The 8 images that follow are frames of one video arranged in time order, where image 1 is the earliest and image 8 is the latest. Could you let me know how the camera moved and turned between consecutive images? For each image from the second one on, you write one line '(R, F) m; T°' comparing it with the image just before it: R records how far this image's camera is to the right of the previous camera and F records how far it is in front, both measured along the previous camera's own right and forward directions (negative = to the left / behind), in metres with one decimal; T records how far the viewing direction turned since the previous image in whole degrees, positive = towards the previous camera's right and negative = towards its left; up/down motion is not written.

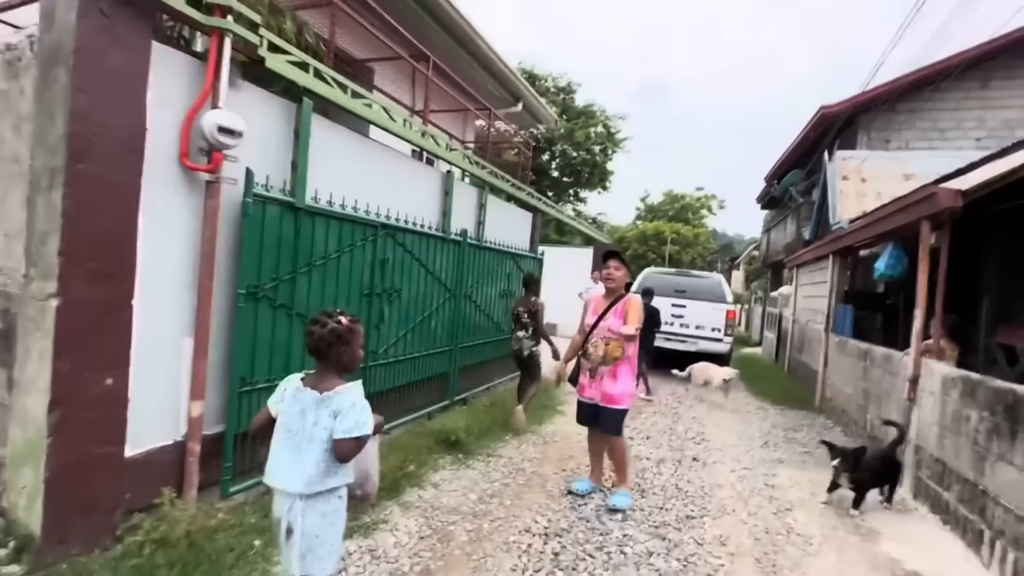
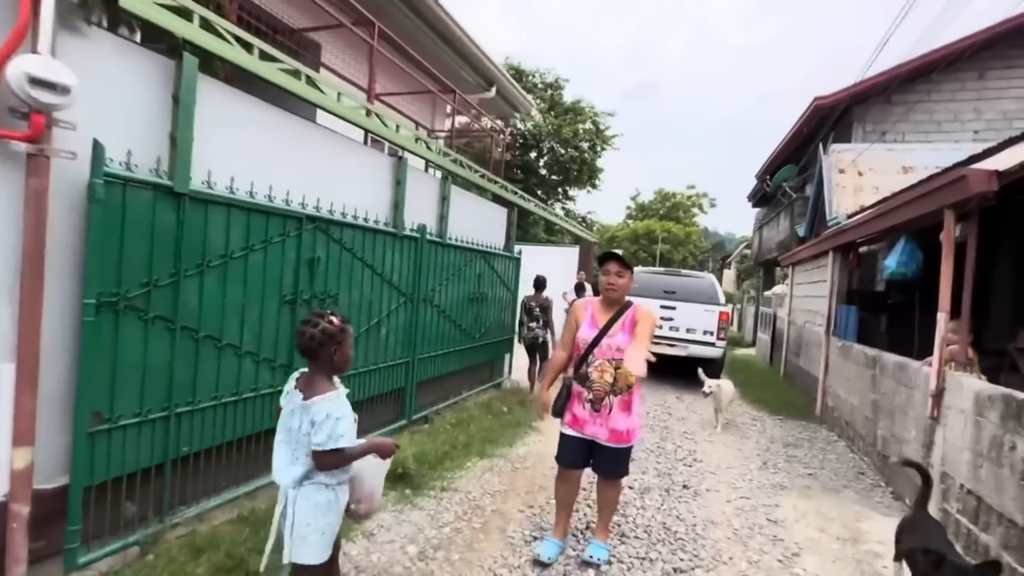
(+0.2, +0.8) m; +1°
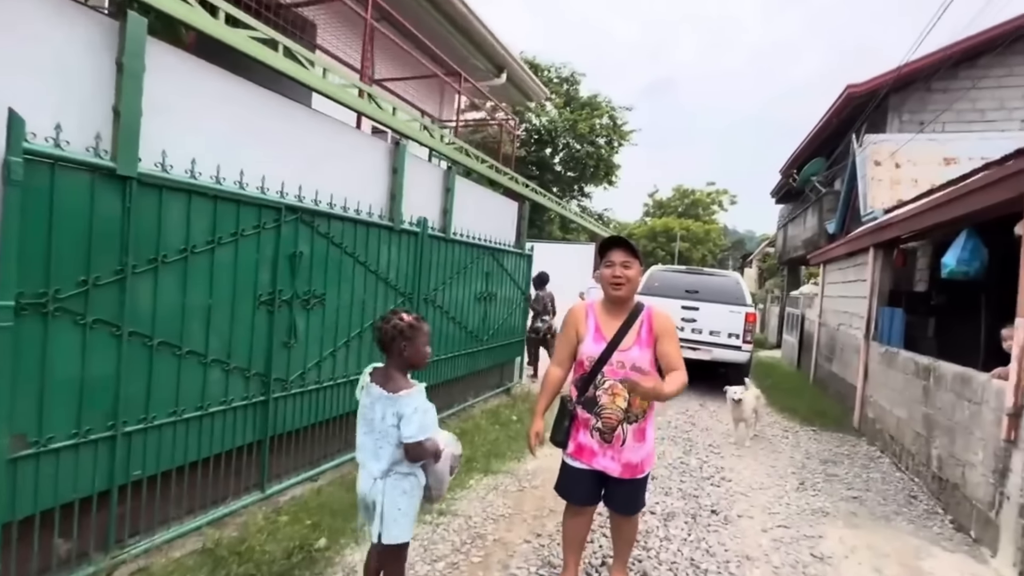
(+0.1, +0.6) m; -1°
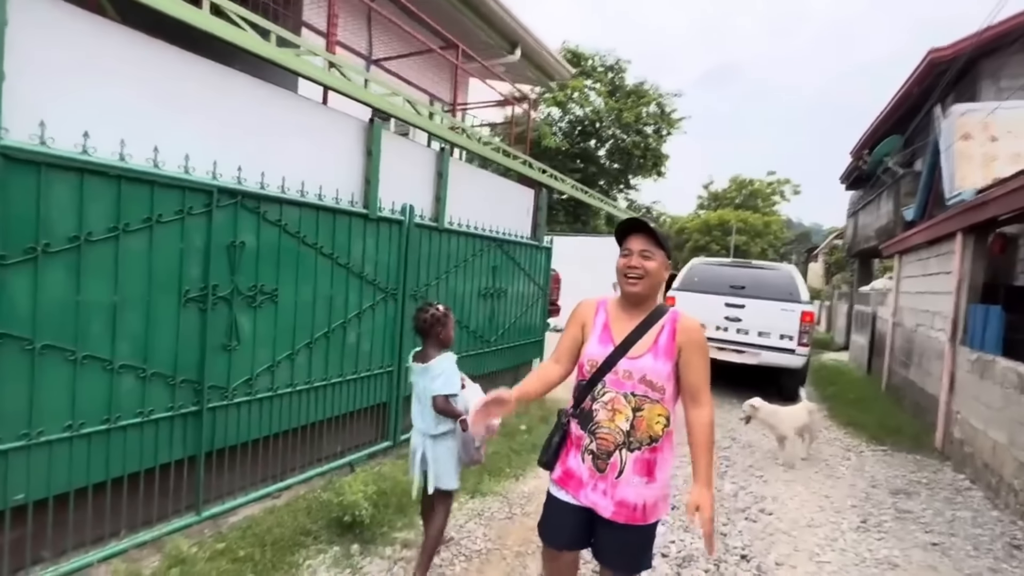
(+0.4, +1.0) m; -5°
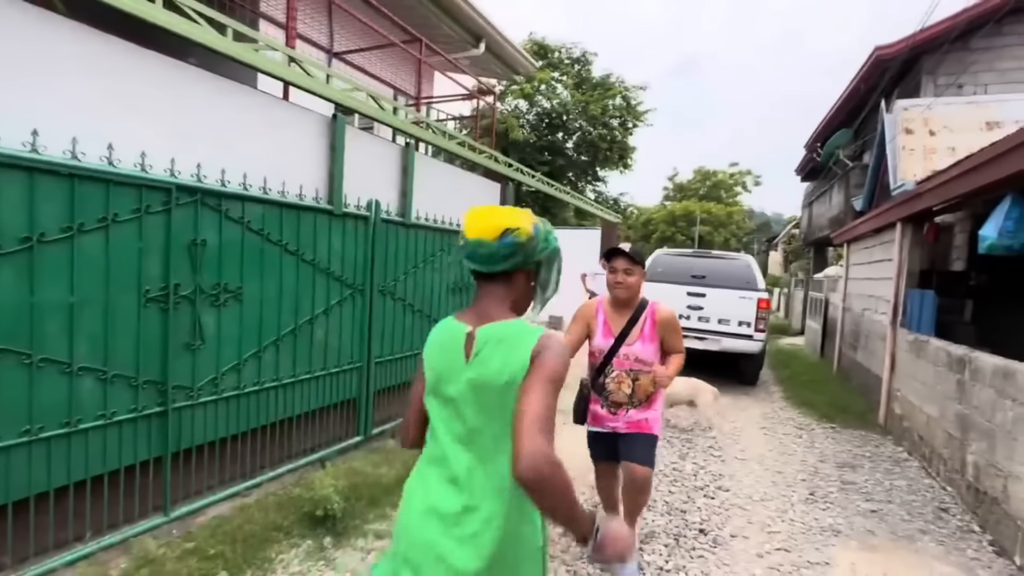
(0.0, -0.3) m; +3°
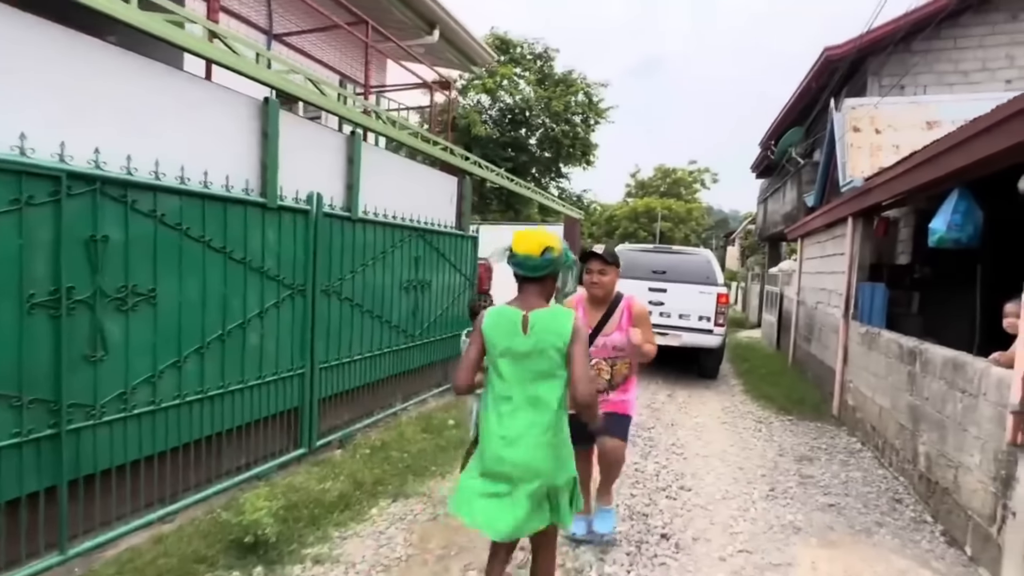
(0.0, +0.1) m; +3°
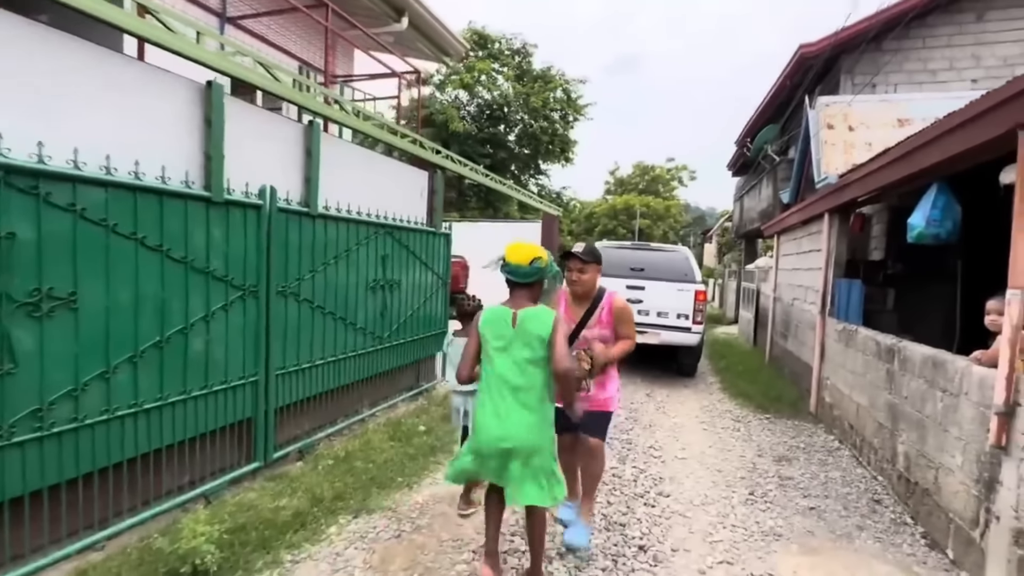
(0.0, +0.1) m; +2°
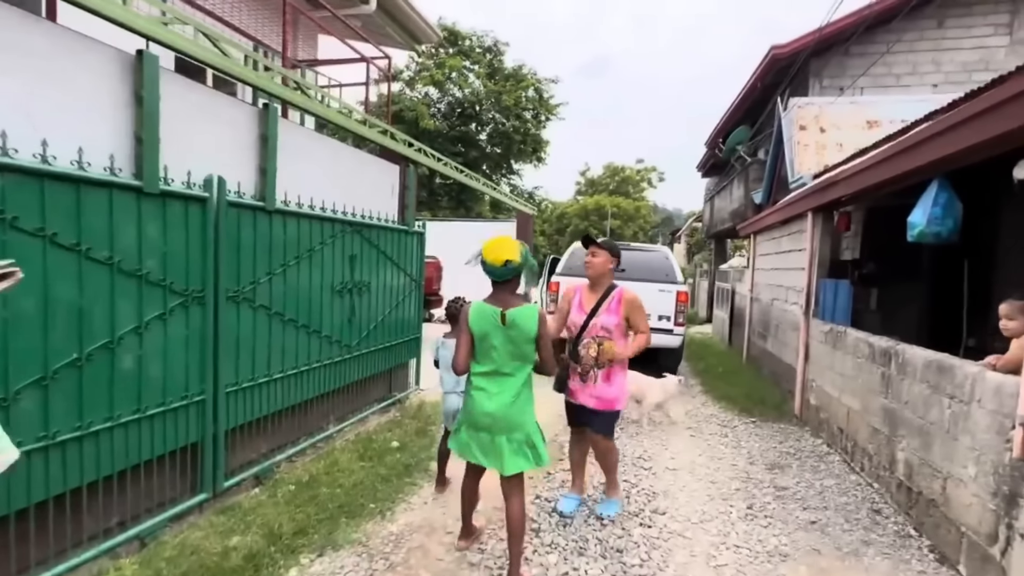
(-0.1, +0.3) m; +2°
